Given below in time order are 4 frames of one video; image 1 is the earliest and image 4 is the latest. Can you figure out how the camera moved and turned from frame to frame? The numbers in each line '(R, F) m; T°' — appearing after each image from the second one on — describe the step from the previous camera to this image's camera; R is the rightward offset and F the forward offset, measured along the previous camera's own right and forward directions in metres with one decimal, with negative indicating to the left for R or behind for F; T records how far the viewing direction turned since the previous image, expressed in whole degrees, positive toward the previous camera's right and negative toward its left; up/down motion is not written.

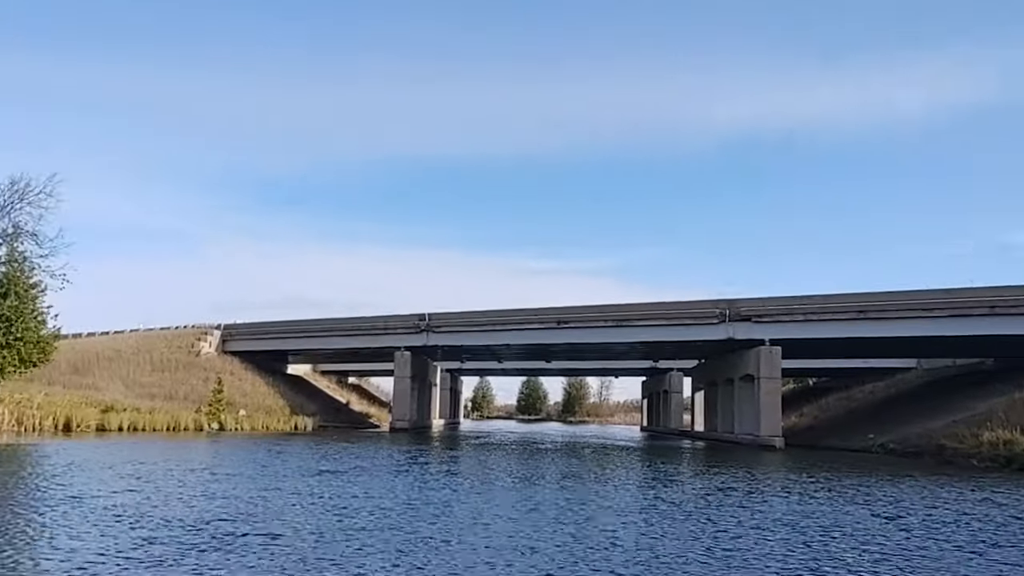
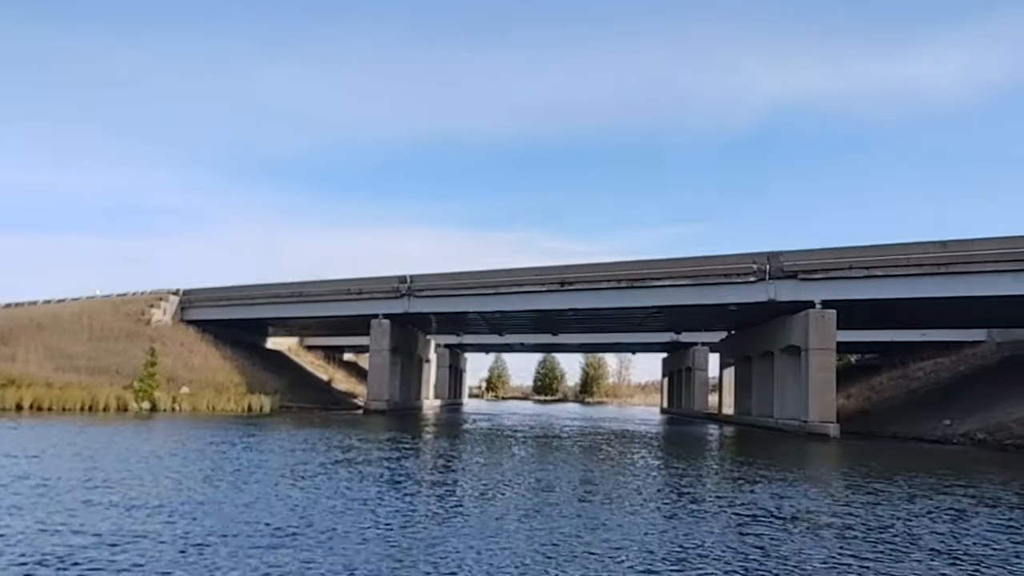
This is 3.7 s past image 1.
(+1.4, +9.2) m; -1°
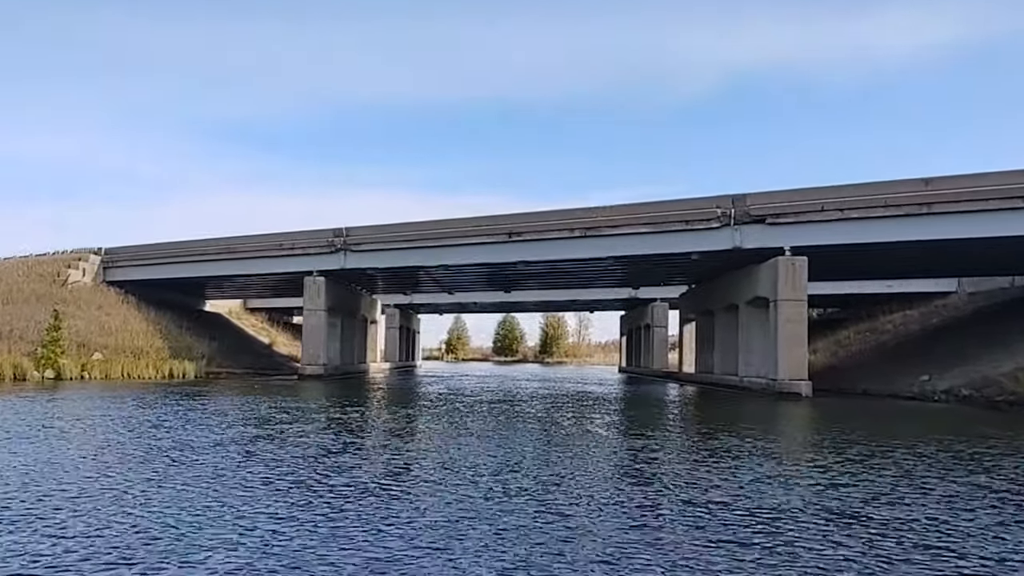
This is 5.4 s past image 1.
(+0.8, +3.7) m; +2°
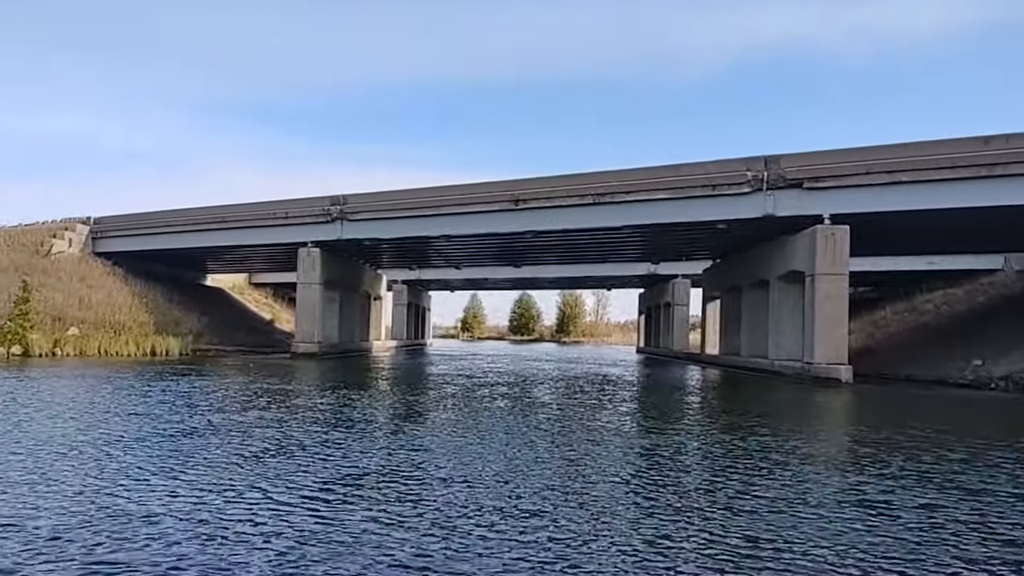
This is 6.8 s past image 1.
(+0.4, +3.5) m; -1°
